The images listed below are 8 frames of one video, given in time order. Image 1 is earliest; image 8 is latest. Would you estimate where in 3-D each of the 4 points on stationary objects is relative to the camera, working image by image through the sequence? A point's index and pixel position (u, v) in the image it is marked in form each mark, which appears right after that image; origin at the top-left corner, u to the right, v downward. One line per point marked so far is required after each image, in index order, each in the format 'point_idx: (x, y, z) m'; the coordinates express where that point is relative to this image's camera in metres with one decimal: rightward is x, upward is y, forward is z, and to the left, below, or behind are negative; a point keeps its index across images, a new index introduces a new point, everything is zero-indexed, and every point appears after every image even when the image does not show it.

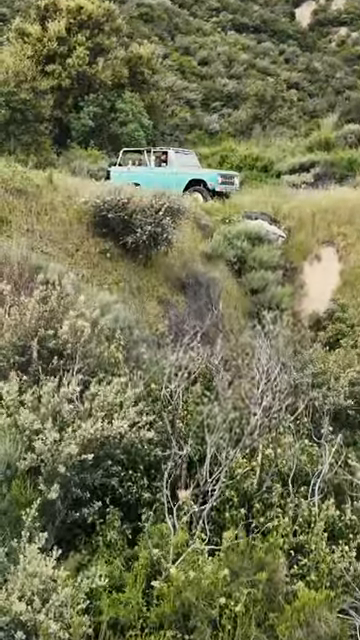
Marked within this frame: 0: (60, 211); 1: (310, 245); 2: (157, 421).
0: (-1.5, +1.3, +11.2) m
1: (+2.2, +1.3, +15.5) m
2: (-0.1, -0.6, +5.4) m
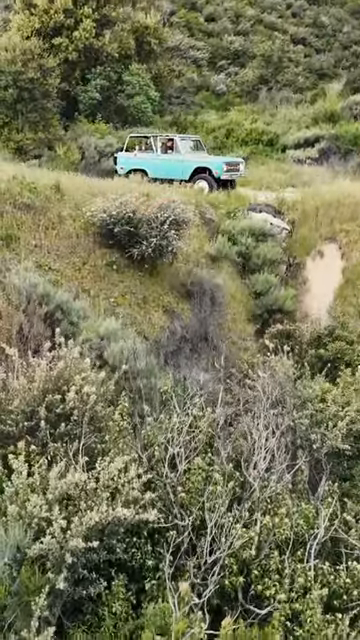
0: (-1.4, +1.1, +11.3) m
1: (+2.3, +1.4, +15.6) m
2: (-0.1, -1.1, +5.6) m
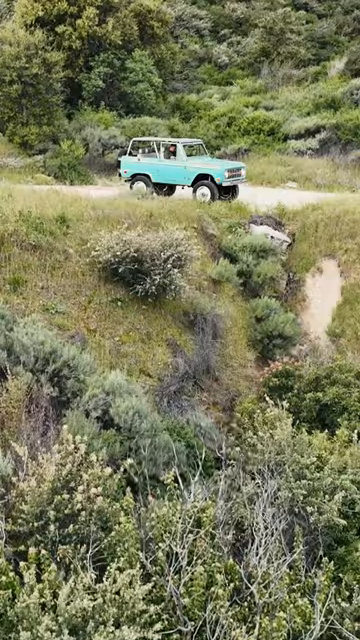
0: (-1.4, +0.7, +11.5) m
1: (+2.3, +1.1, +15.8) m
2: (-0.1, -1.8, +6.0) m
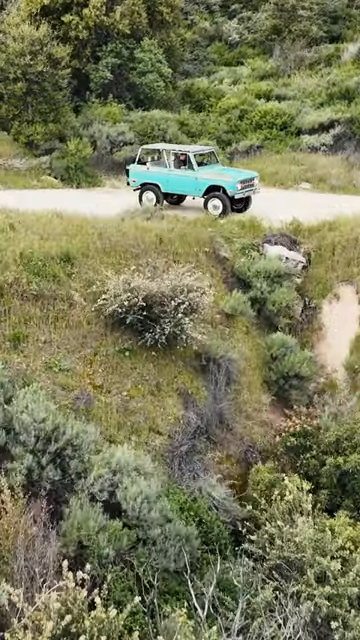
0: (-1.2, +0.1, +10.8) m
1: (+2.5, +0.7, +15.1) m
2: (0.0, -2.6, +5.3) m
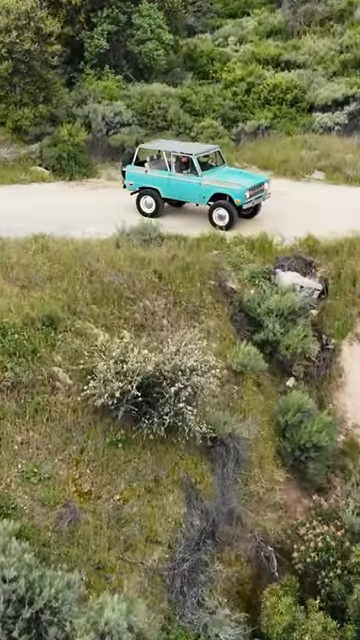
0: (-1.2, -0.8, +9.3) m
1: (+2.5, +0.1, +13.4) m
2: (0.0, -3.8, +4.0) m
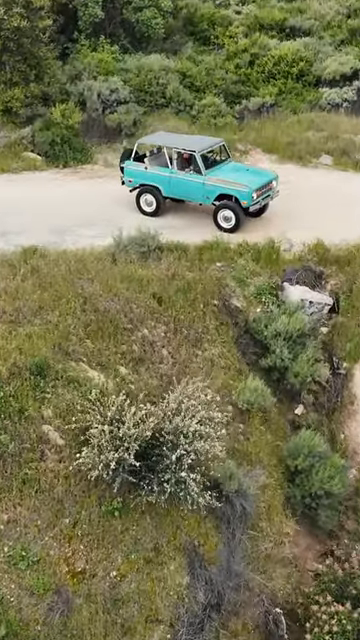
0: (-1.2, -1.3, +8.4) m
1: (+2.5, -0.2, +12.6) m
2: (0.0, -4.7, +3.3) m
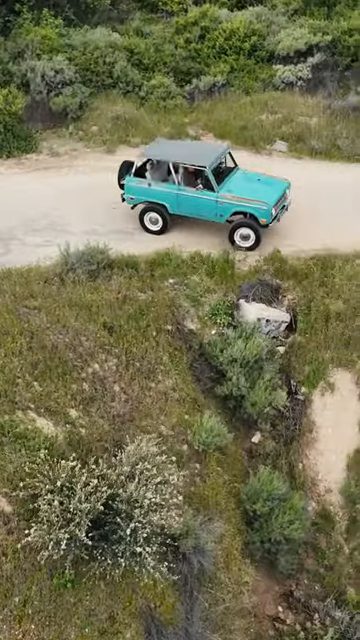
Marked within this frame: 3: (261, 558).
0: (-1.6, -1.9, +8.0) m
1: (+1.9, -0.4, +12.2) m
2: (-0.1, -5.6, +3.2) m
3: (+0.9, -2.6, +10.0) m
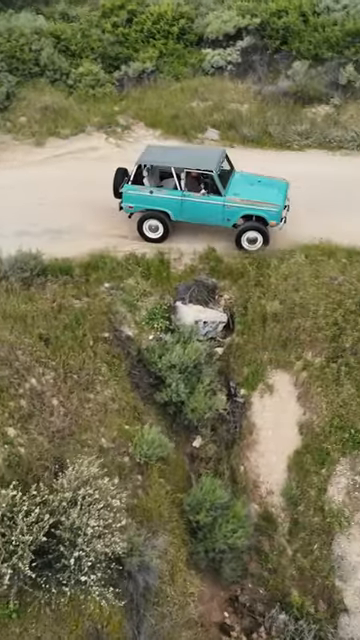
0: (-2.1, -2.2, +7.8) m
1: (+1.1, -0.5, +12.2) m
2: (-0.1, -5.9, +3.3) m
3: (+0.3, -2.7, +10.0) m
